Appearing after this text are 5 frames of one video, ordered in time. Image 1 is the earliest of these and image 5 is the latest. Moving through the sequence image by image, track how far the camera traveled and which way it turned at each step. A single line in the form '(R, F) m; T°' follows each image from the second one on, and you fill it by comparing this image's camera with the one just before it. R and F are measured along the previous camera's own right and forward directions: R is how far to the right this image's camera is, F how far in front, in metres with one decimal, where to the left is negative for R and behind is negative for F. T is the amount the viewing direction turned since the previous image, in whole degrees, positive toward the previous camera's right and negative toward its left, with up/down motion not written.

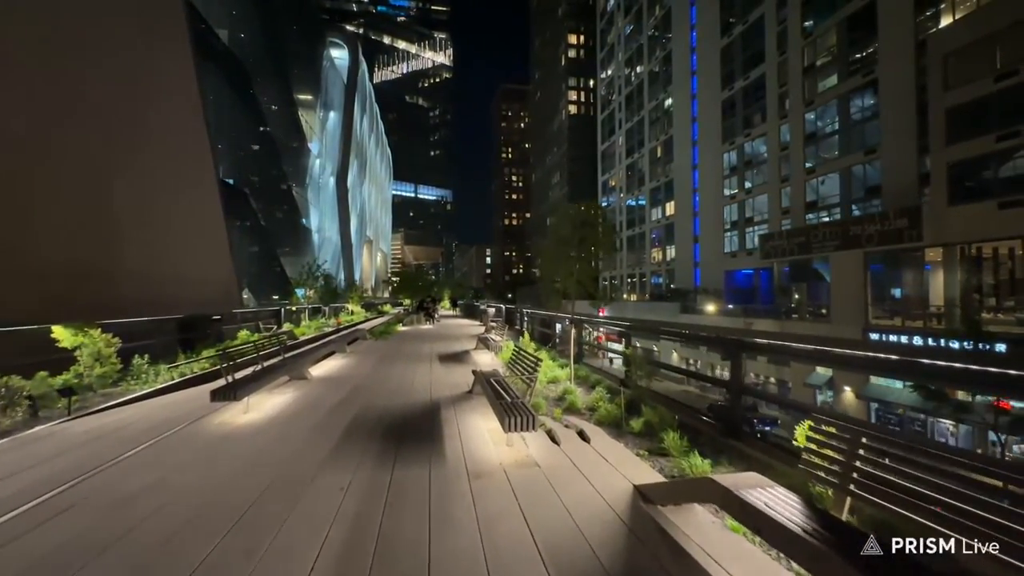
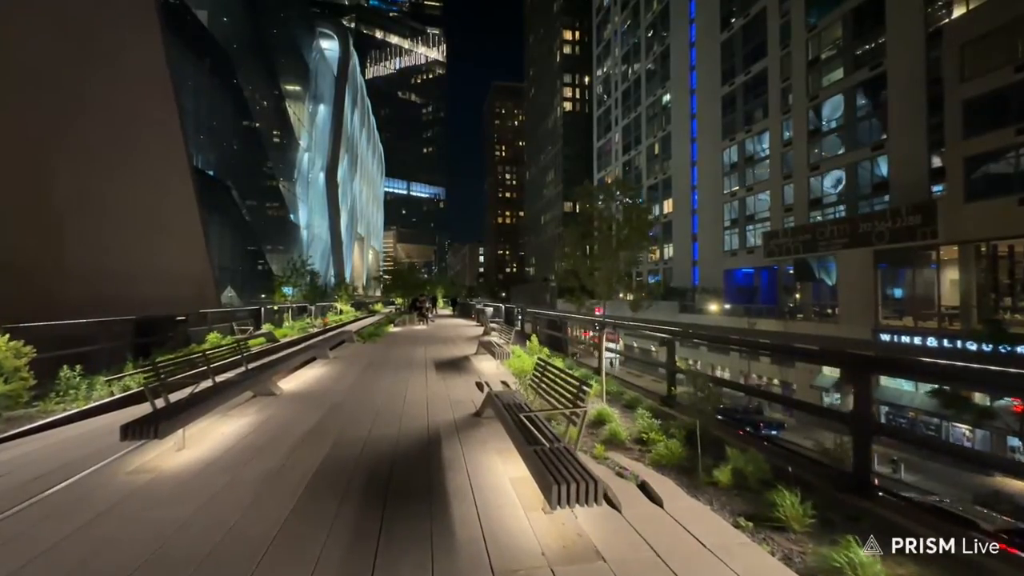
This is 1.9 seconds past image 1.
(-0.2, +1.2) m; +1°
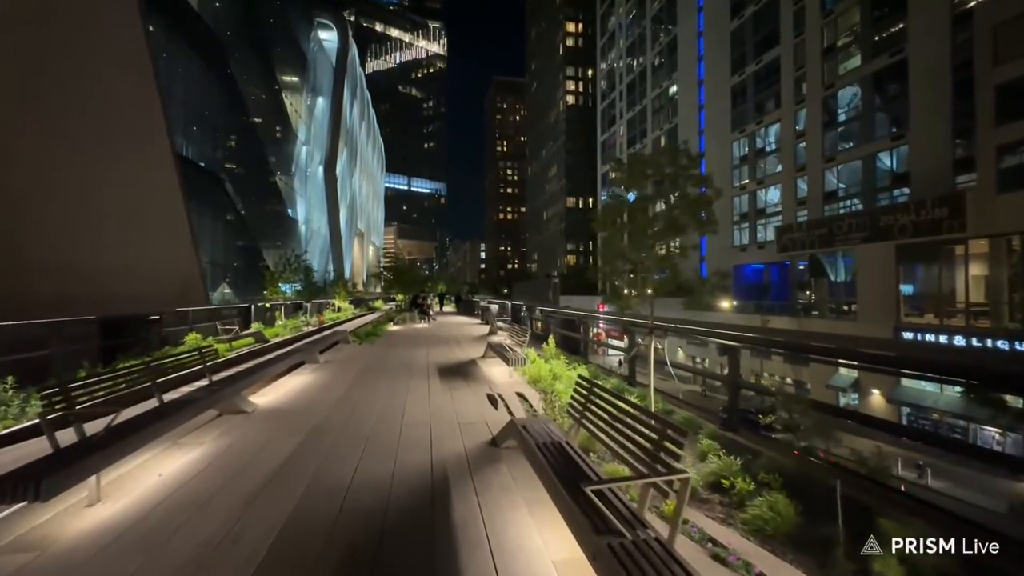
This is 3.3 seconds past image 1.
(-0.2, +1.0) m; 0°
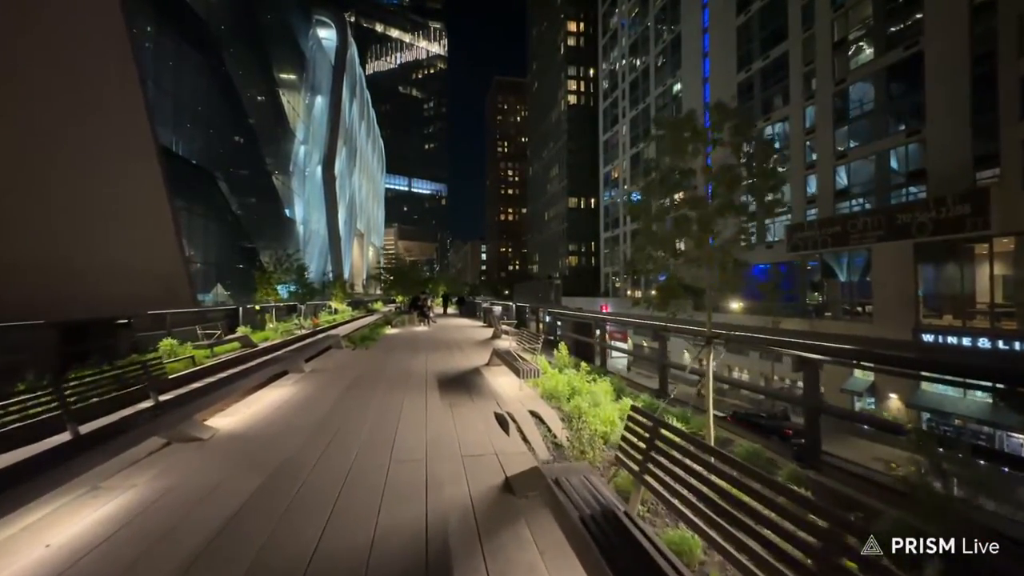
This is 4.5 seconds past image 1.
(-0.1, +0.8) m; 0°
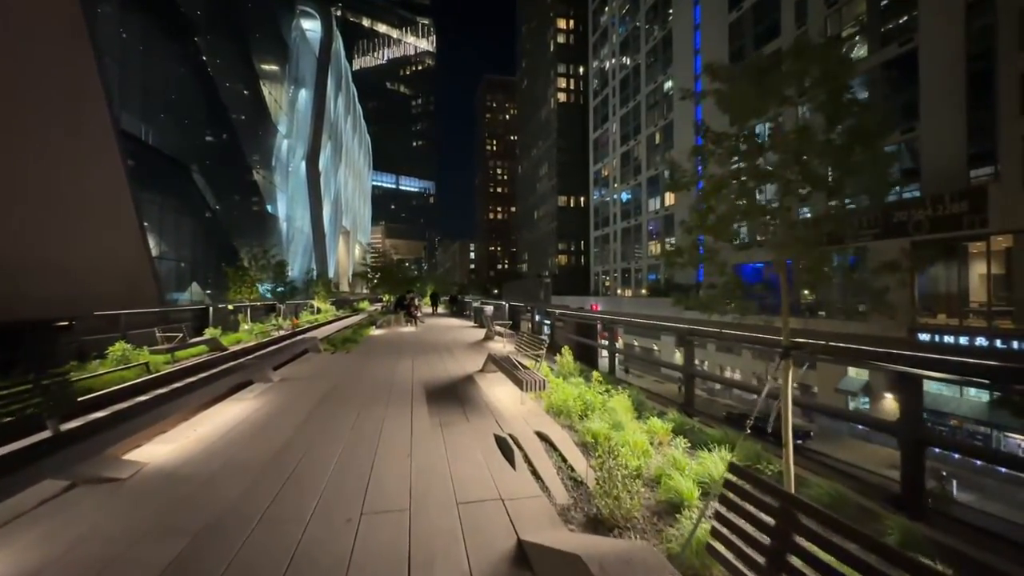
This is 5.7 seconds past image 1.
(-0.1, +0.8) m; +1°
